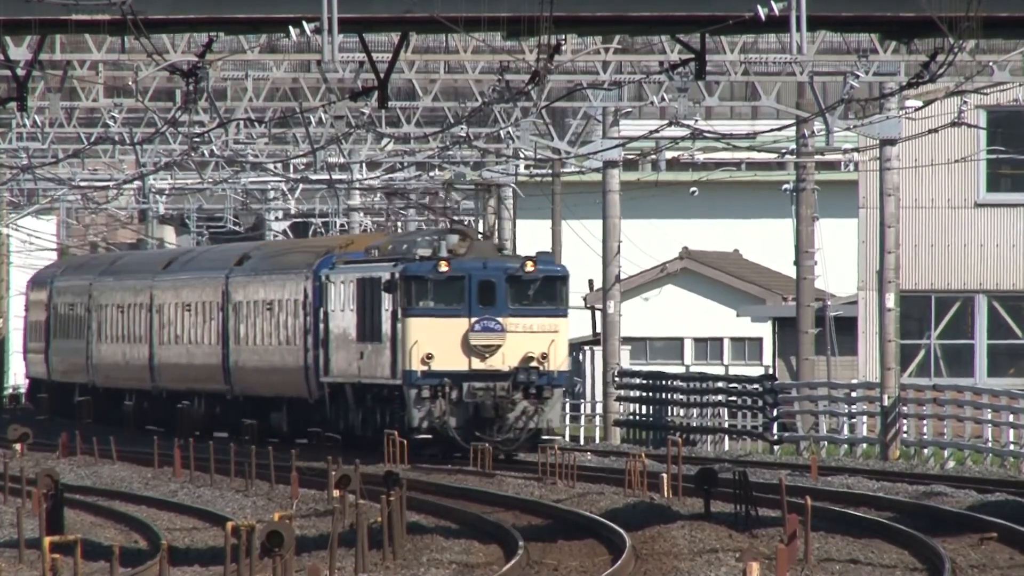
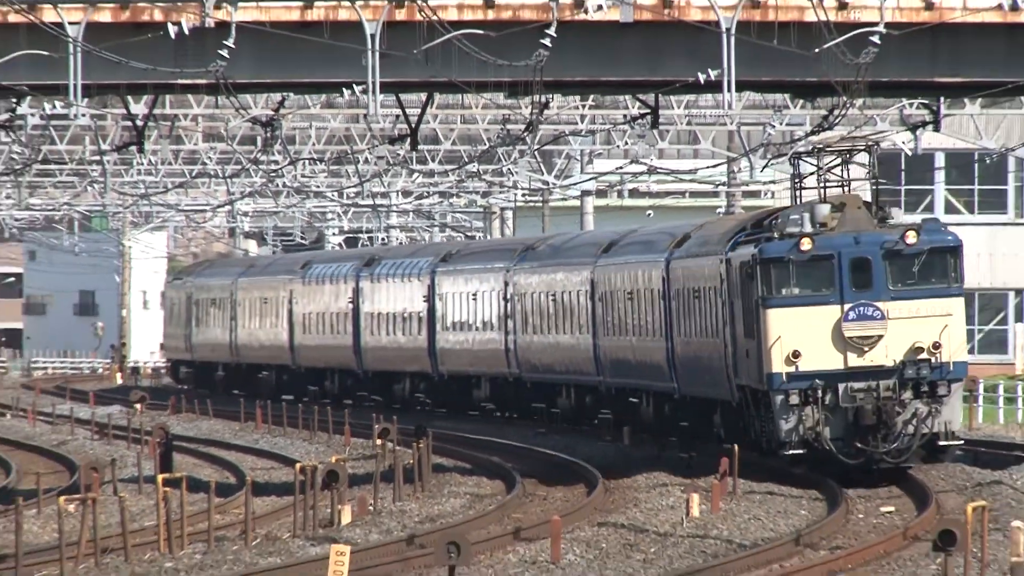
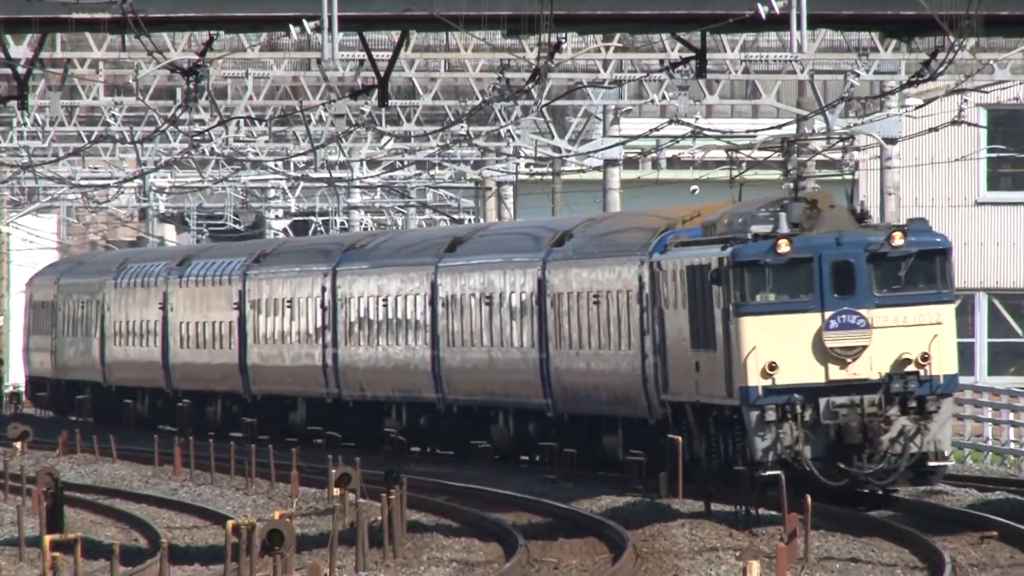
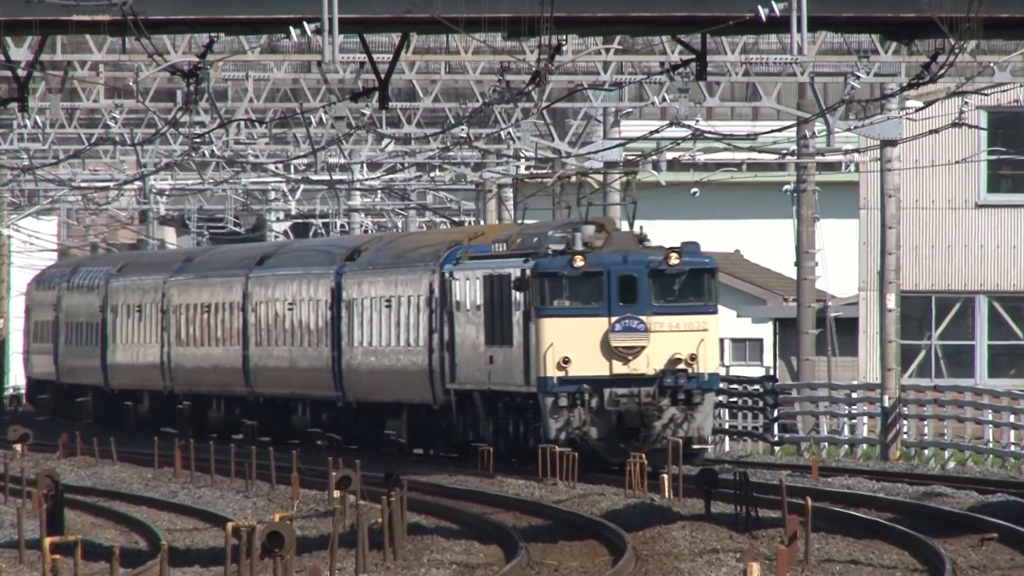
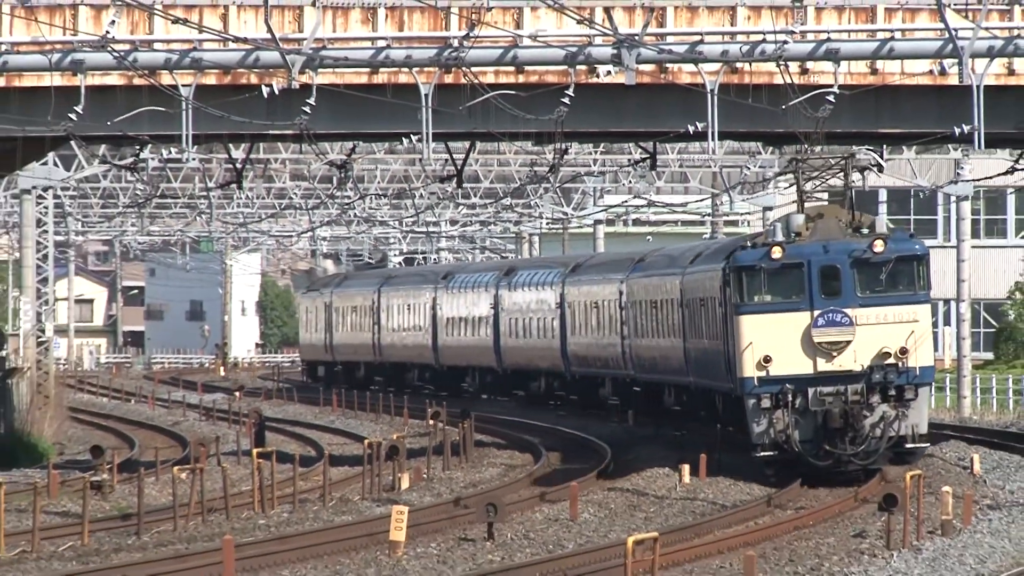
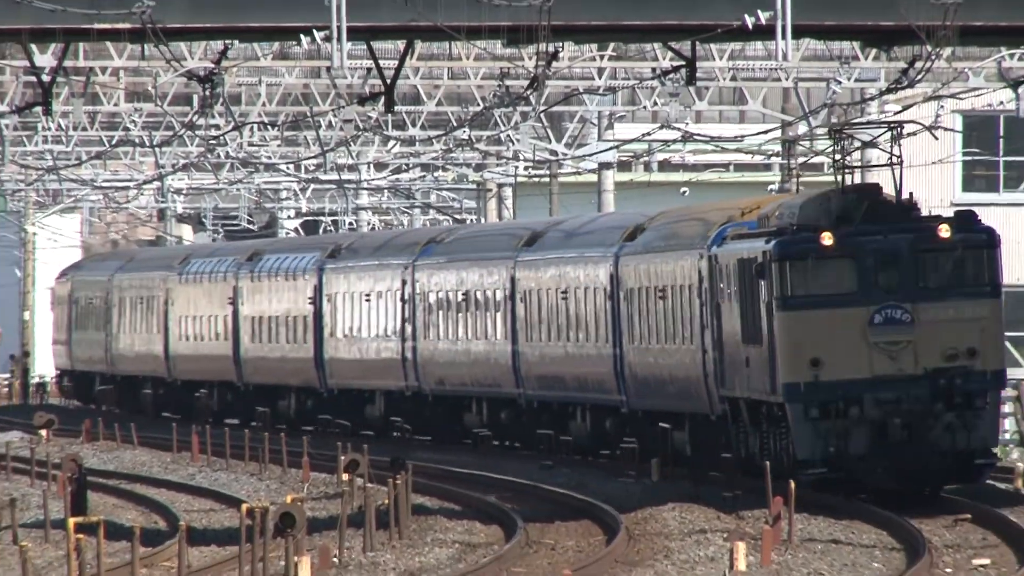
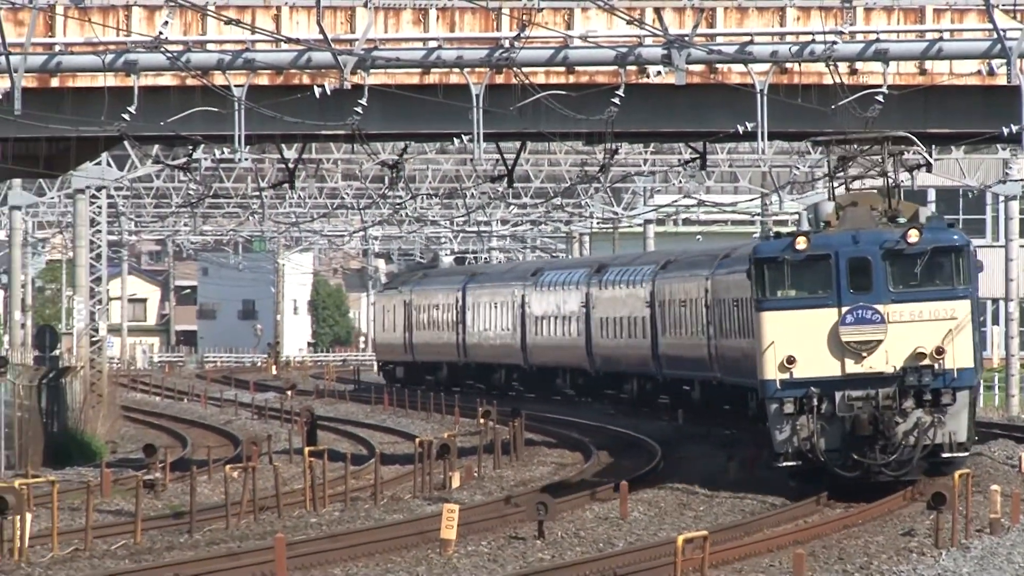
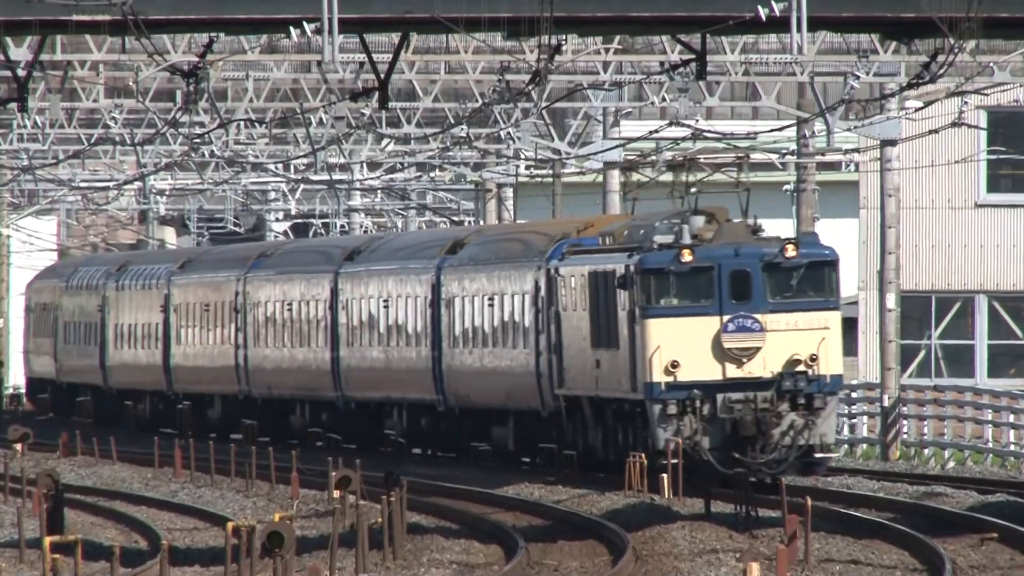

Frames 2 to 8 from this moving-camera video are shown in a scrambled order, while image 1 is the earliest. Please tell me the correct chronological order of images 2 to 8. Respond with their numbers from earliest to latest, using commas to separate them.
4, 8, 3, 6, 2, 5, 7
